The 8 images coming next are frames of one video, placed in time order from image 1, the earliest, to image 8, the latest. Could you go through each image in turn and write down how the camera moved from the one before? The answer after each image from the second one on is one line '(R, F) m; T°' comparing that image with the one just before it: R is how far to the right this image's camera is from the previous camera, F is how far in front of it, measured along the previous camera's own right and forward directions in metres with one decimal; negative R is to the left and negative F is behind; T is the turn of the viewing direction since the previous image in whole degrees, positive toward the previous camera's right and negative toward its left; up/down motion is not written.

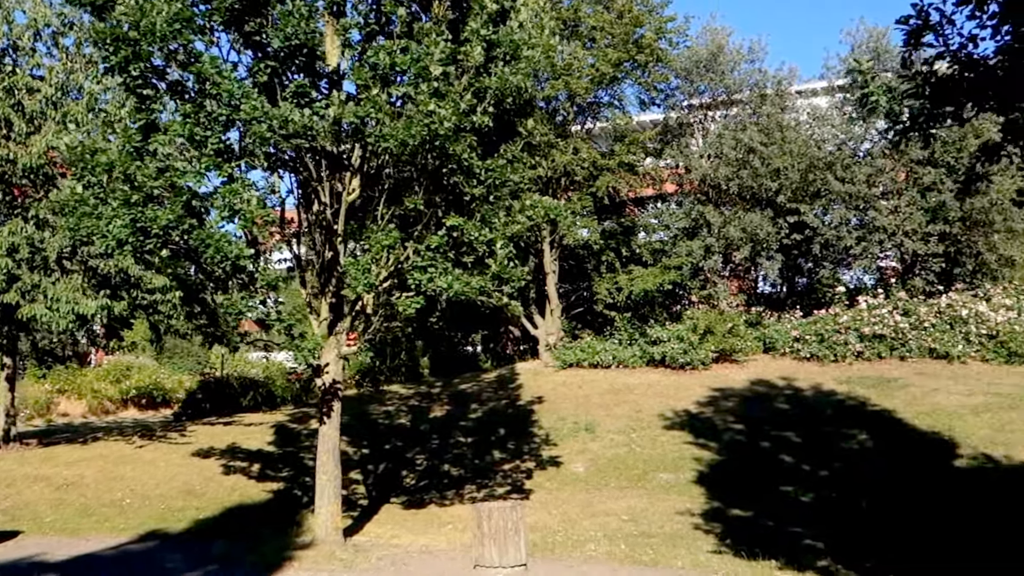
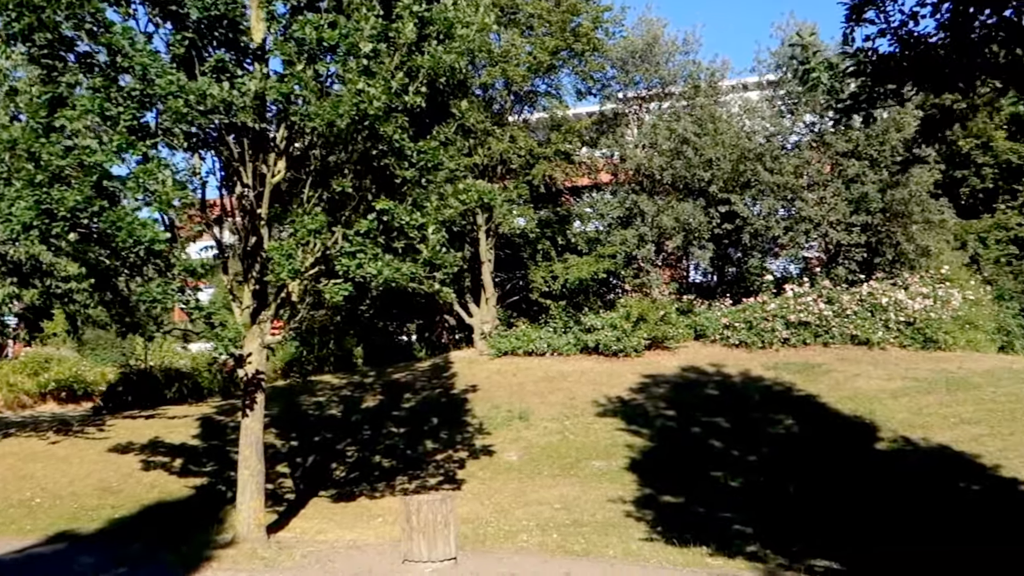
(0.0, +0.2) m; +4°
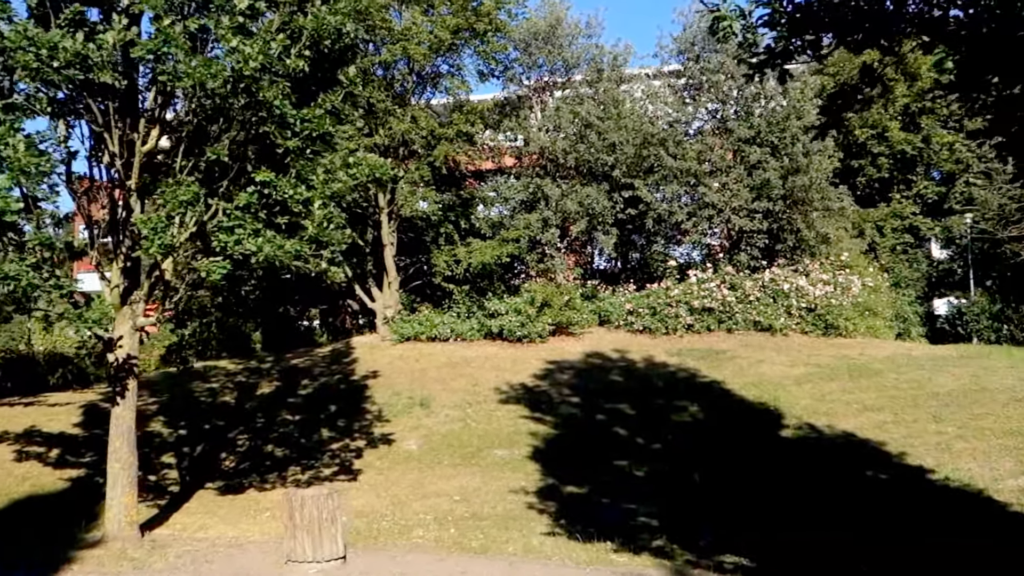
(+0.1, +0.4) m; +5°
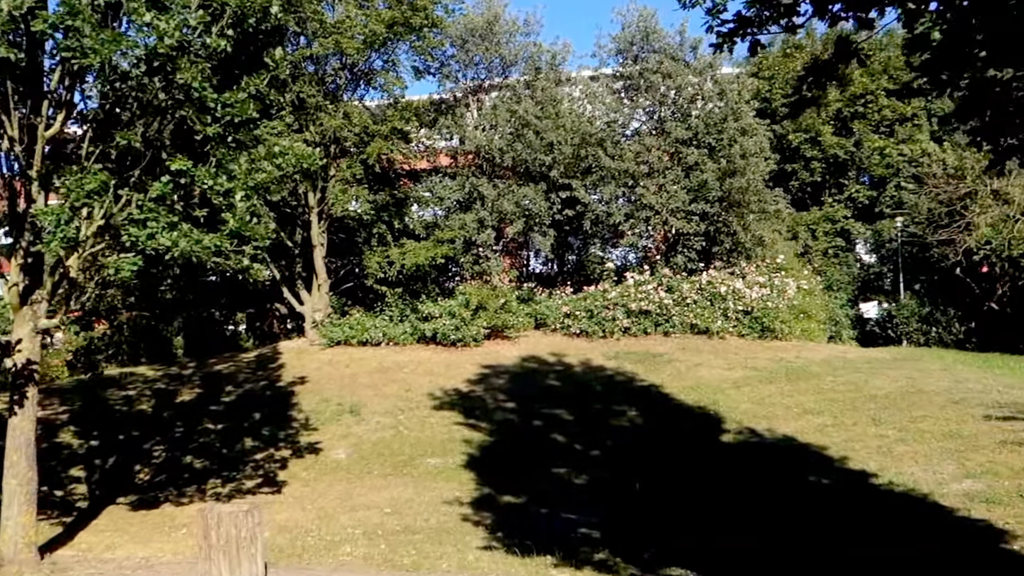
(0.0, +0.4) m; +4°
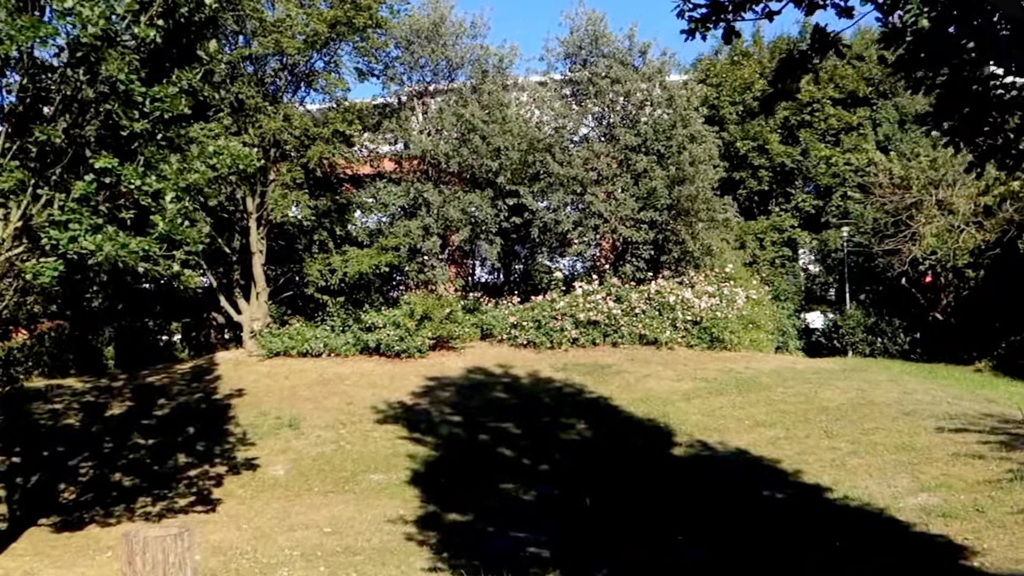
(0.0, +0.3) m; +3°
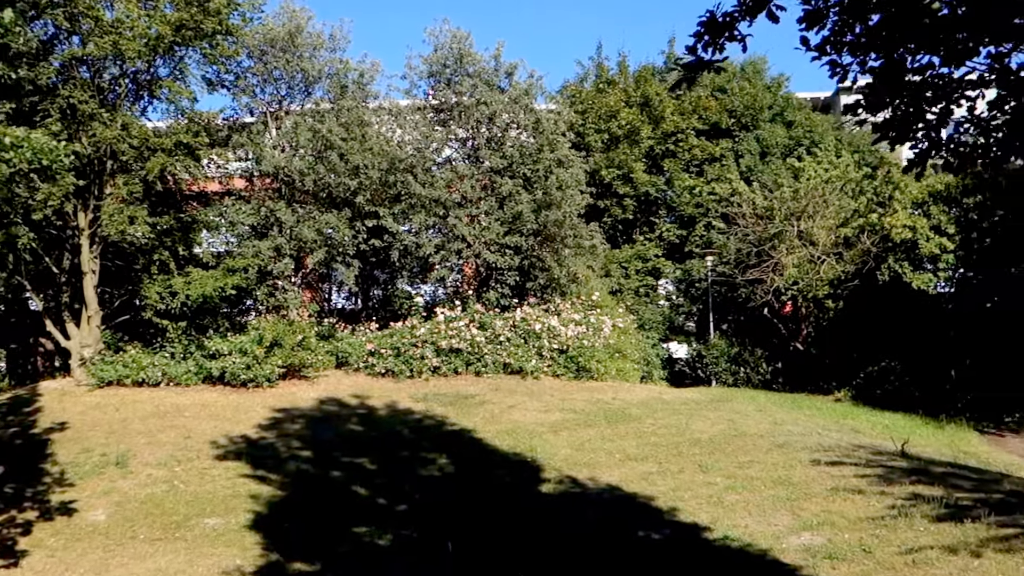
(0.0, +0.8) m; +8°
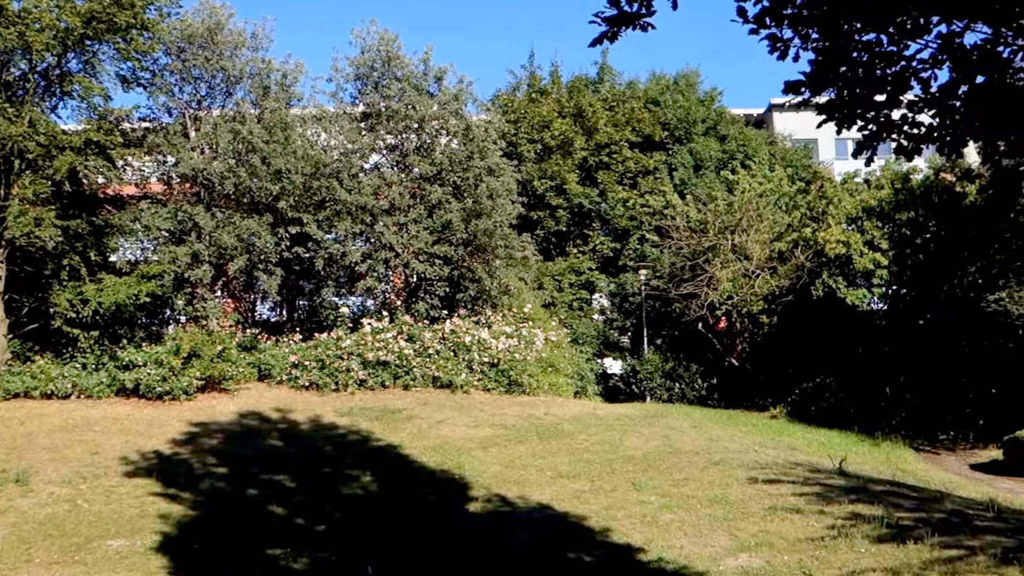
(+0.1, +0.4) m; +3°
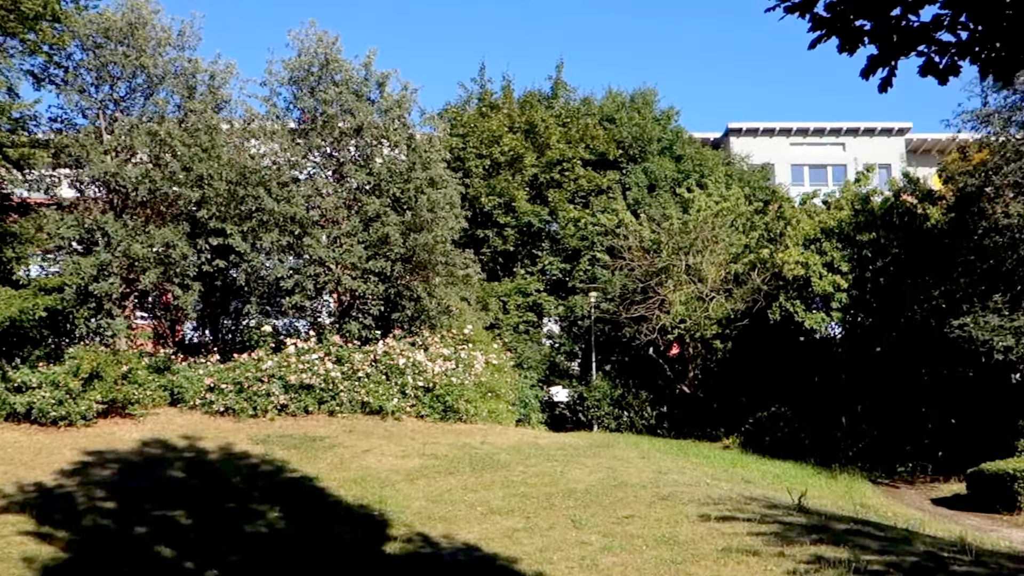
(+0.2, +1.0) m; +2°
